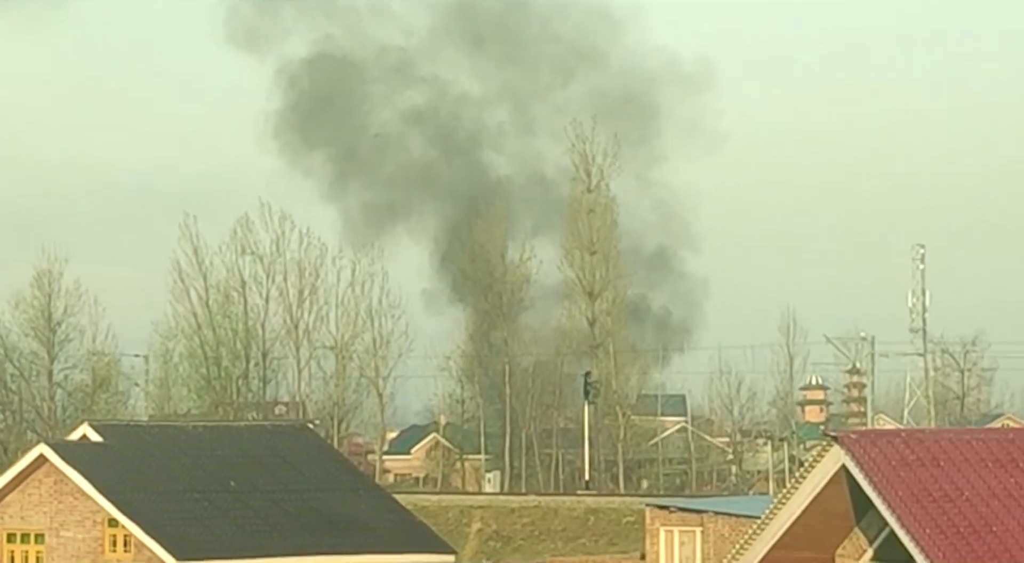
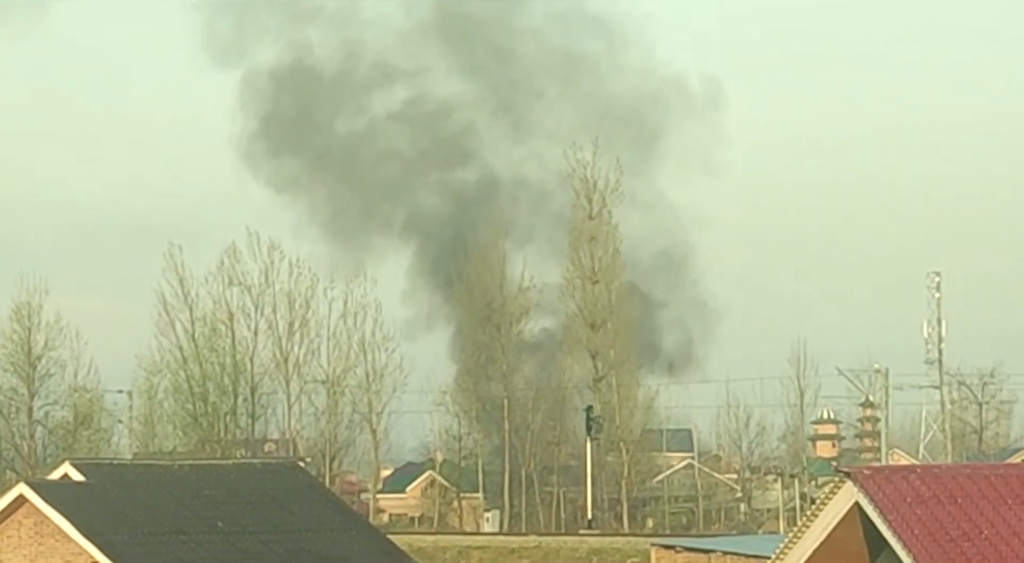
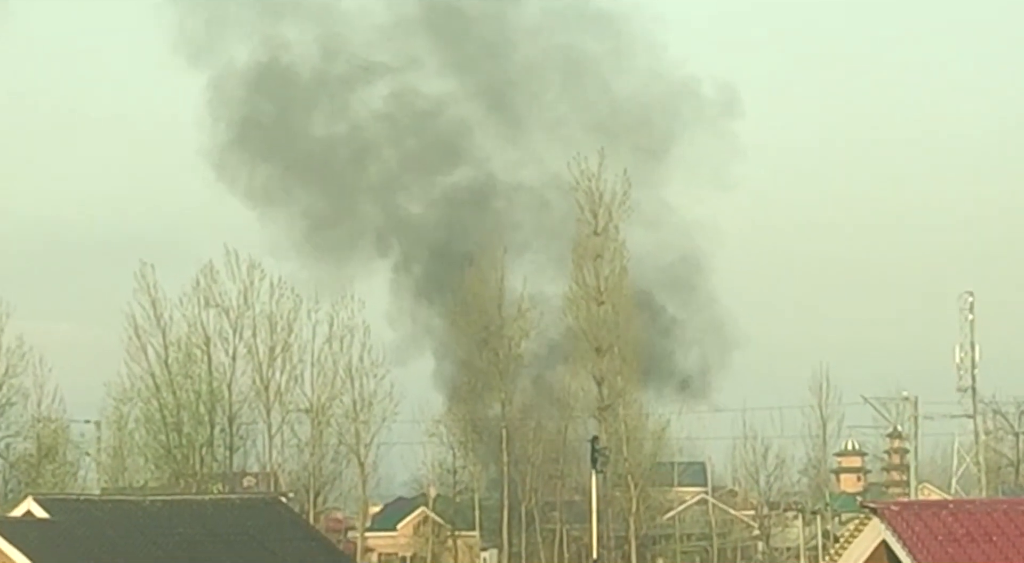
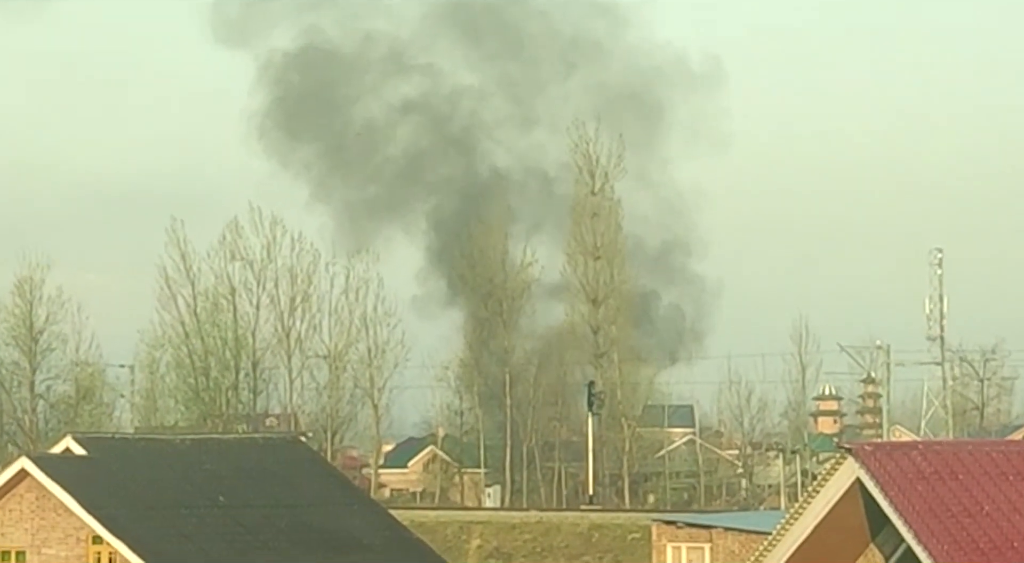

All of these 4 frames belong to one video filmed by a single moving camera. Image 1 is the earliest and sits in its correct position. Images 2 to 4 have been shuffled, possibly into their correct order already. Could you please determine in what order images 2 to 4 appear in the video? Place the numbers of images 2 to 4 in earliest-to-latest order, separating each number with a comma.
4, 2, 3
